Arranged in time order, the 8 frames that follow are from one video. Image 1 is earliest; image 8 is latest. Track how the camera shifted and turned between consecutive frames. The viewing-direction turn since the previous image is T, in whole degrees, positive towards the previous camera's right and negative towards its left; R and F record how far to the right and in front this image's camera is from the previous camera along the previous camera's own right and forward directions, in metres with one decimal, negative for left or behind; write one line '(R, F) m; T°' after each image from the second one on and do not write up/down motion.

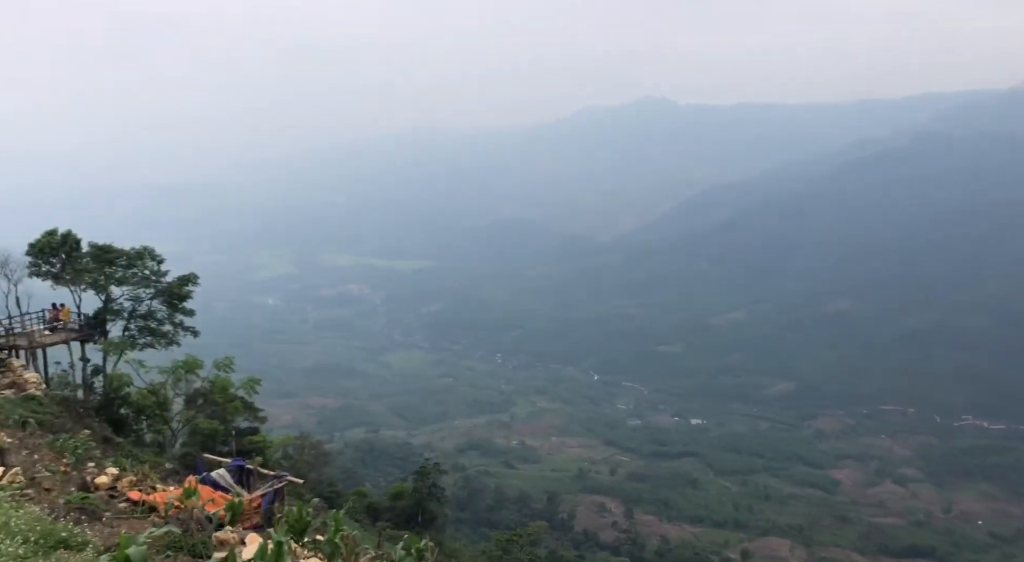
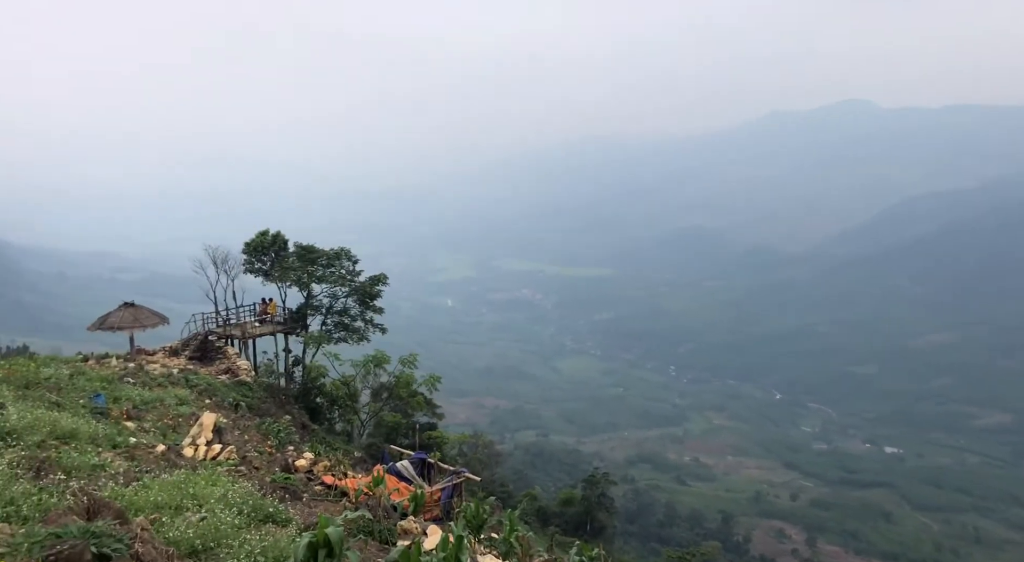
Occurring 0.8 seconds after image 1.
(-0.8, 0.0) m; -11°
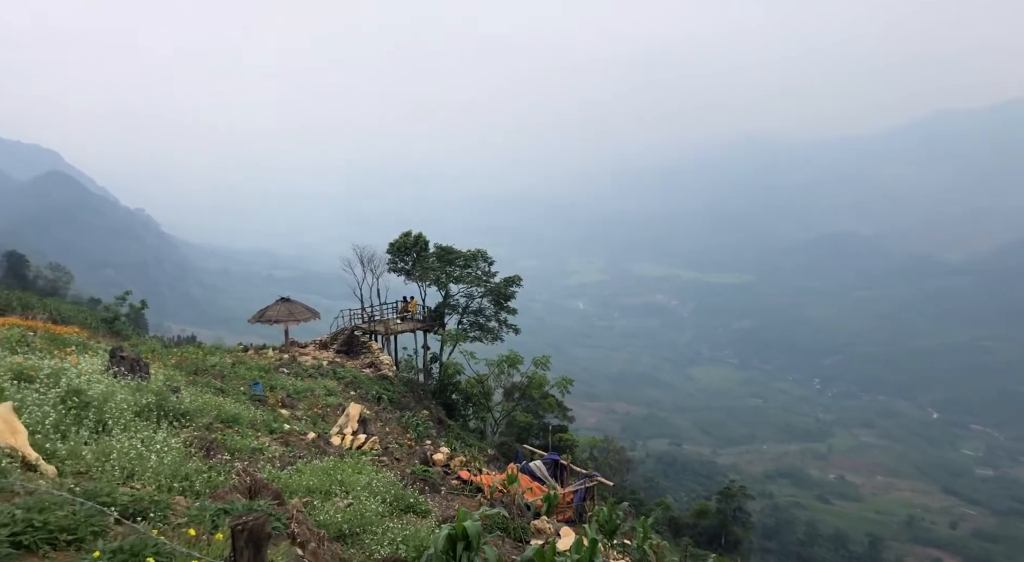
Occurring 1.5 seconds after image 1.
(-0.6, -0.1) m; -8°
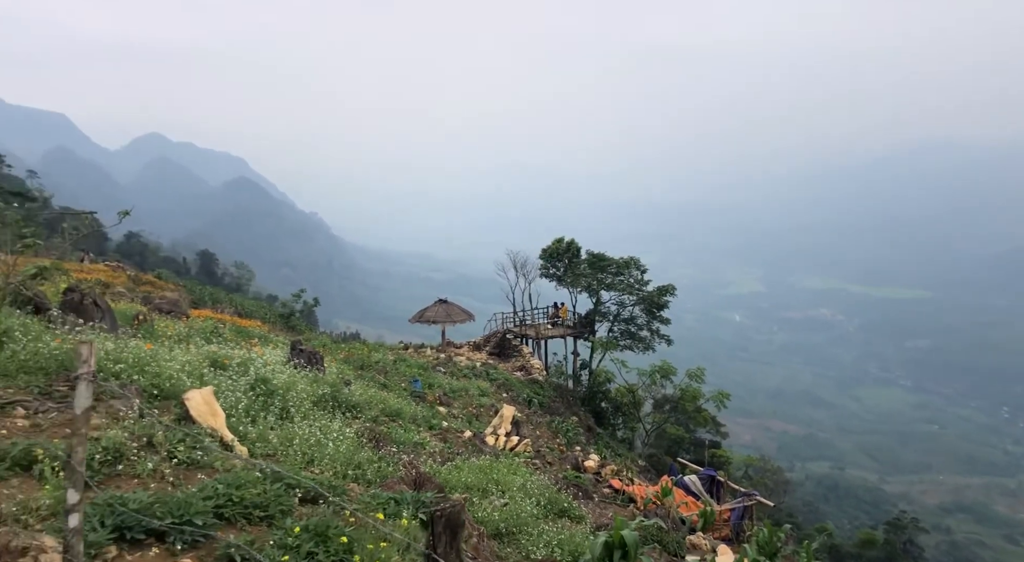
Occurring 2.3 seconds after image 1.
(-0.8, -0.1) m; -9°
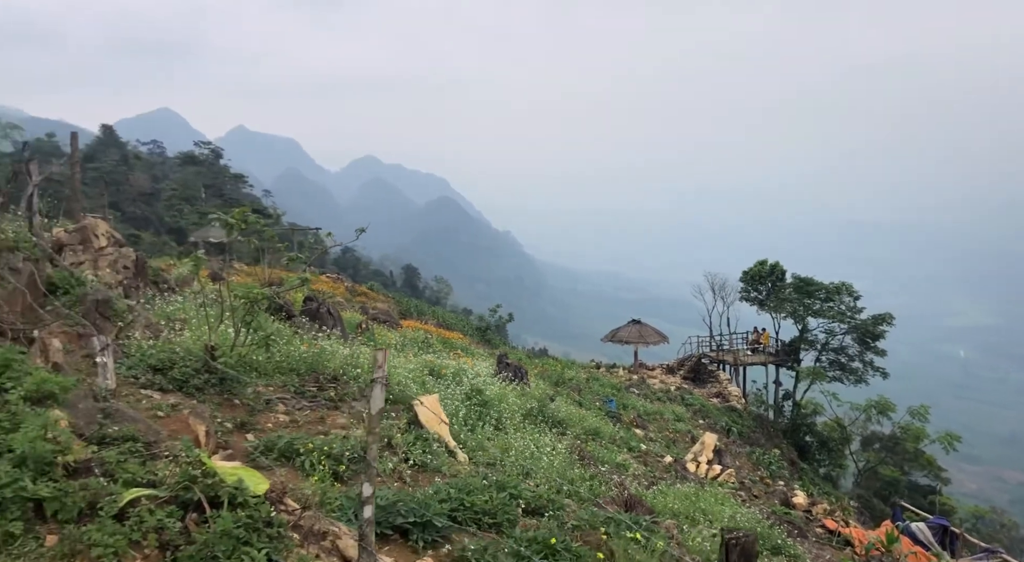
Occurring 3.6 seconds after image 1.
(-1.4, -0.2) m; -9°
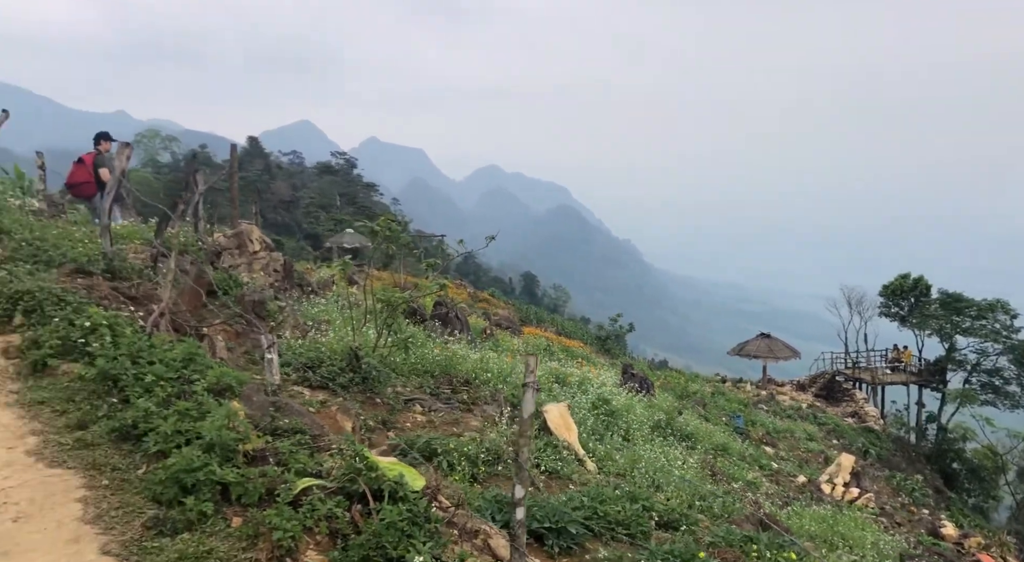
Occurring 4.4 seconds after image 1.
(-0.6, -0.1) m; -7°
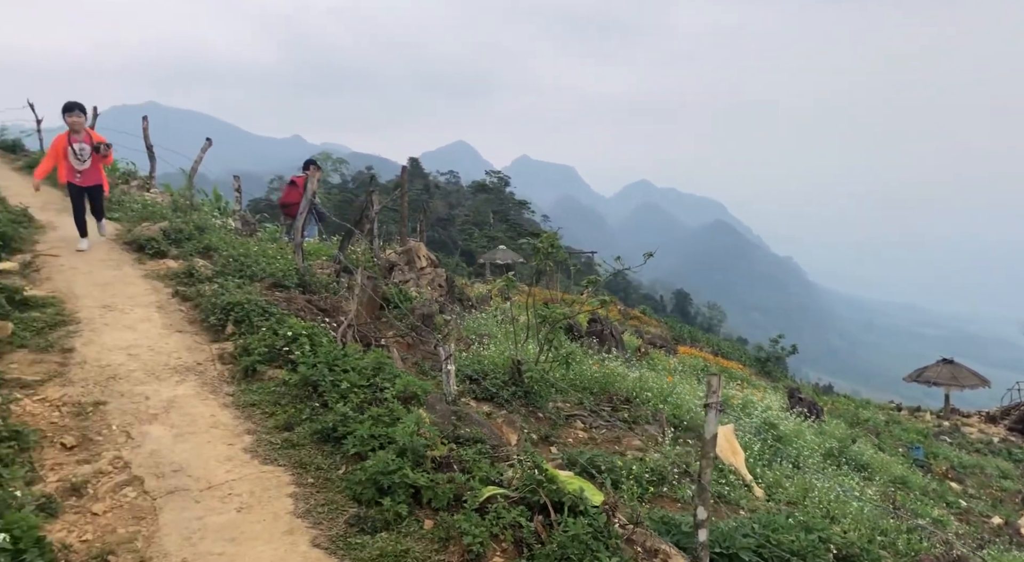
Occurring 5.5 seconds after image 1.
(-0.7, -0.2) m; -9°
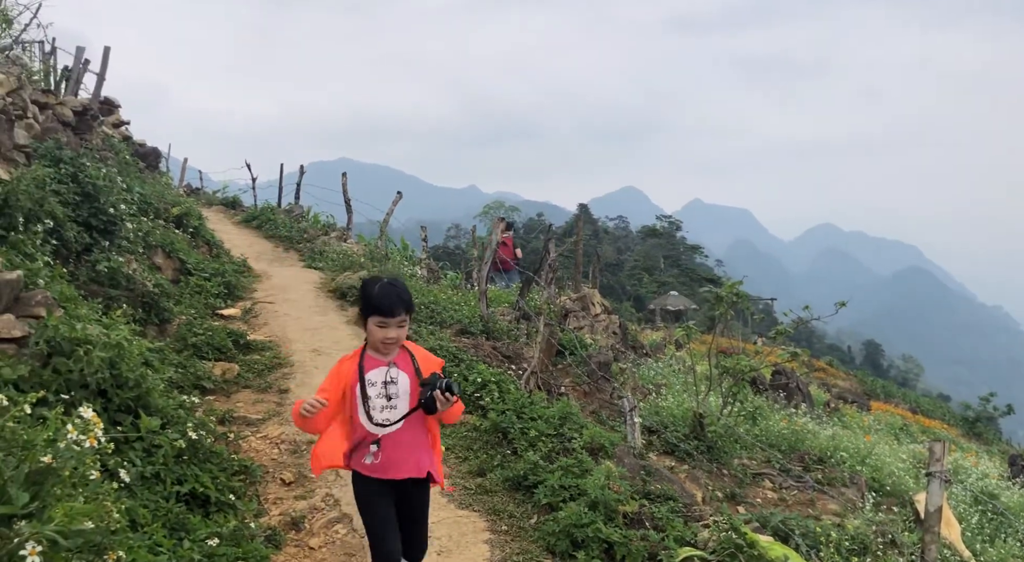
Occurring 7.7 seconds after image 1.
(-0.8, -0.1) m; -10°
